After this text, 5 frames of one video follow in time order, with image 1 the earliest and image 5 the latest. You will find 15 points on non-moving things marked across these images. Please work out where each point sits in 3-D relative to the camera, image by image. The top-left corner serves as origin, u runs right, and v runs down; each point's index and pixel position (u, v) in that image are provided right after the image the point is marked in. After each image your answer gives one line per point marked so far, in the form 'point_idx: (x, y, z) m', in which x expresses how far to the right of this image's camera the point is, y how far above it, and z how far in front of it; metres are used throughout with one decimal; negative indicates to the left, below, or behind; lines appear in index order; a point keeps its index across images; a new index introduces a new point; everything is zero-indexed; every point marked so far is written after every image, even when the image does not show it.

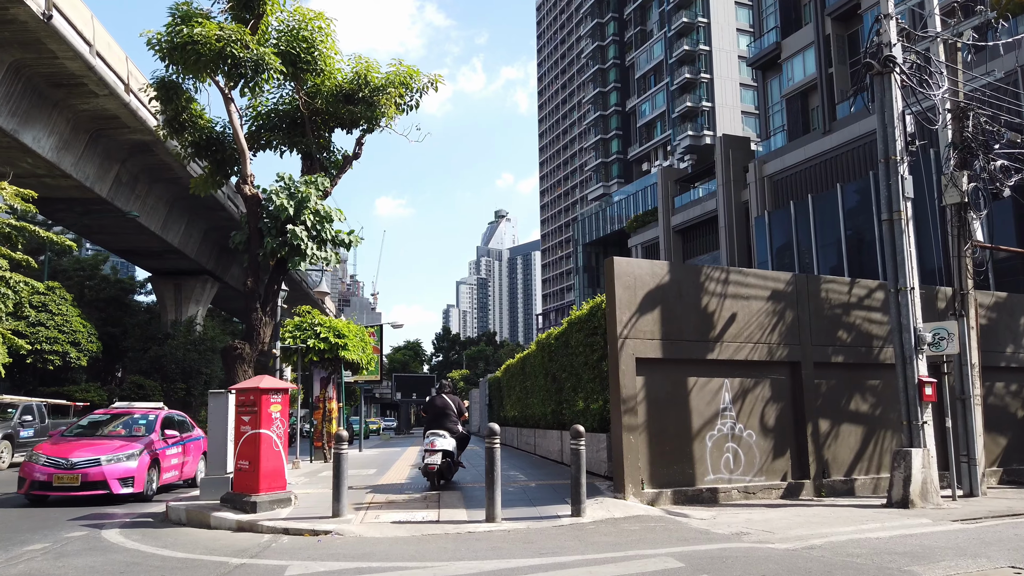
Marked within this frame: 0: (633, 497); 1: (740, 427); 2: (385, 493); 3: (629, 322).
0: (+1.5, -2.6, +9.8) m
1: (+3.1, -1.9, +10.9) m
2: (-1.8, -2.9, +11.1) m
3: (+1.5, -0.4, +10.3) m
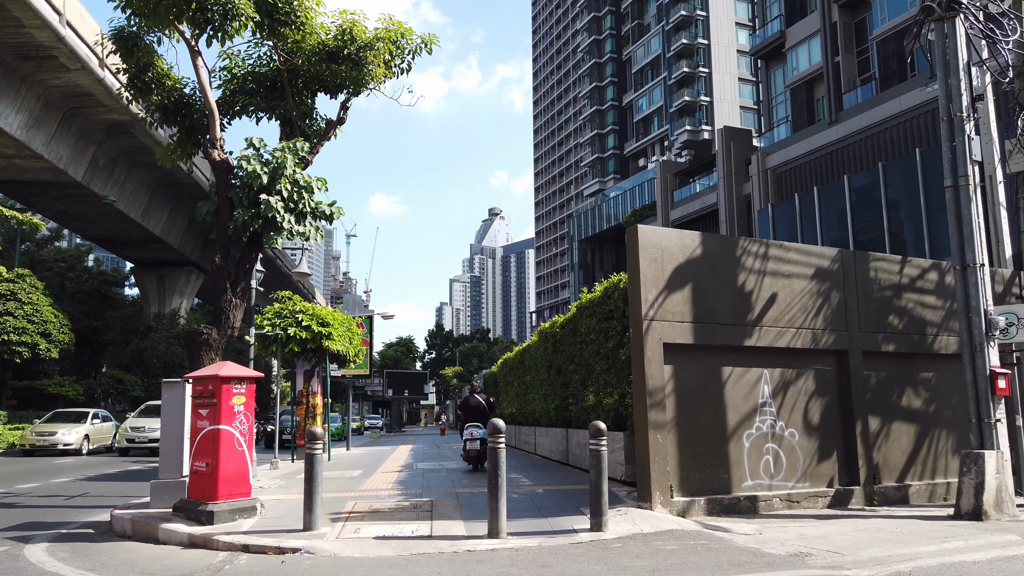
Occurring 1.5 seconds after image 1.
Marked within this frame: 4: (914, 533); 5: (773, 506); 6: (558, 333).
0: (+1.6, -2.3, +8.3) m
1: (+3.2, -1.6, +9.4) m
2: (-1.7, -2.6, +9.6) m
3: (+1.6, -0.1, +8.7) m
4: (+3.9, -2.4, +7.7) m
5: (+3.0, -2.5, +9.0) m
6: (+0.9, -0.9, +14.7) m
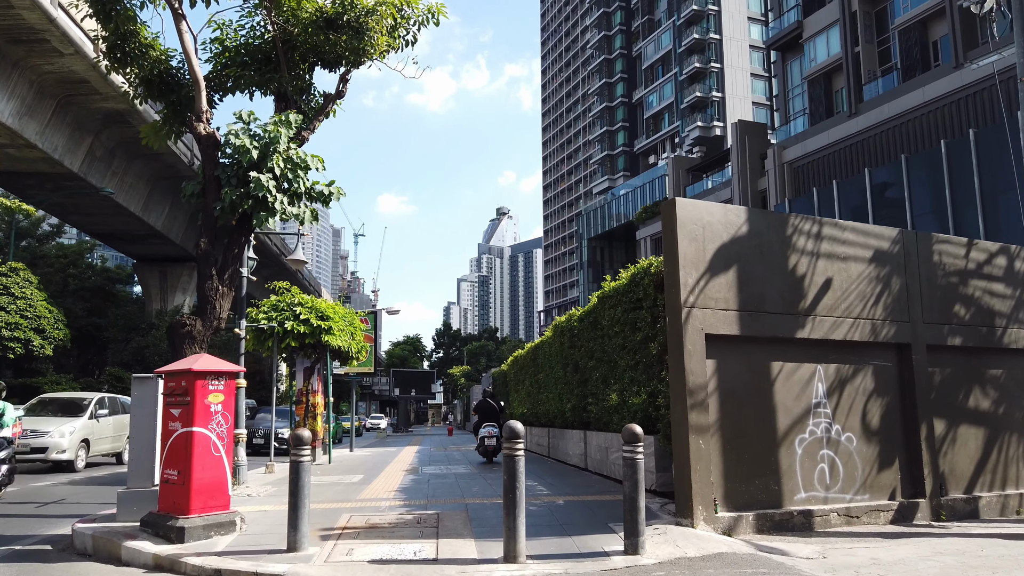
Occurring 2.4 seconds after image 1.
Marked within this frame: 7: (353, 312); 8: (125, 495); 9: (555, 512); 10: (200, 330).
0: (+1.7, -2.1, +7.2) m
1: (+3.4, -1.5, +8.2) m
2: (-1.5, -2.4, +8.4) m
3: (+1.8, 0.0, +7.6) m
4: (+4.0, -2.2, +6.5) m
5: (+3.2, -2.3, +7.9) m
6: (+1.1, -0.7, +13.5) m
7: (-3.8, -0.6, +18.7) m
8: (-3.8, -2.0, +7.9) m
9: (+0.5, -2.3, +8.3) m
10: (-4.2, -0.6, +10.6) m
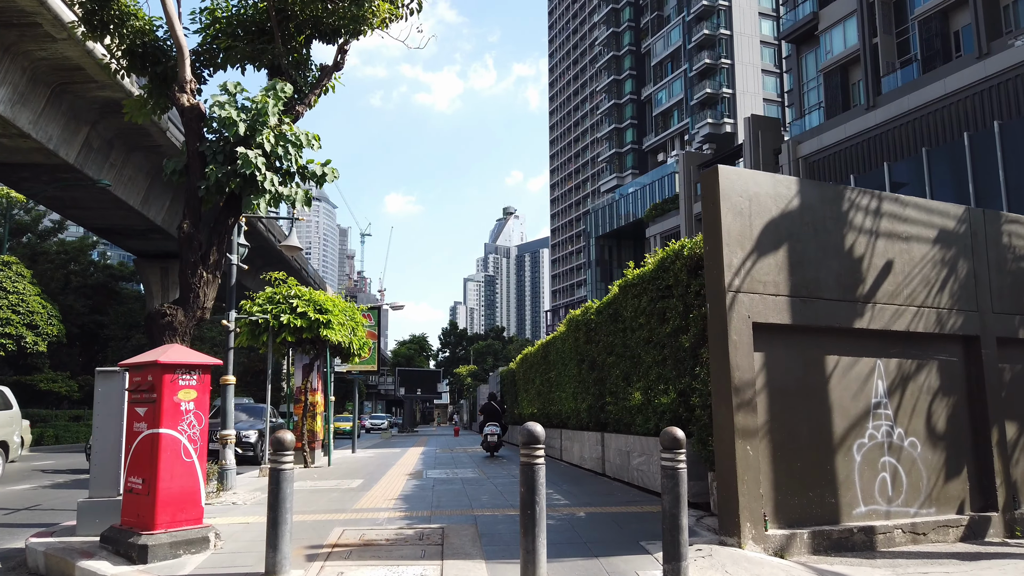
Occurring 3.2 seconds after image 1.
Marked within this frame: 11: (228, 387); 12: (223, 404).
0: (+1.9, -2.0, +6.1) m
1: (+3.5, -1.3, +7.2) m
2: (-1.4, -2.2, +7.4) m
3: (+1.9, +0.2, +6.6) m
4: (+4.2, -2.1, +5.4) m
5: (+3.3, -2.2, +6.8) m
6: (+1.3, -0.5, +12.5) m
7: (-3.5, -0.4, +17.7) m
8: (-3.7, -1.9, +6.9) m
9: (+0.6, -2.2, +7.3) m
10: (-4.0, -0.4, +9.6) m
11: (-4.0, -1.4, +11.3) m
12: (-4.1, -1.6, +11.2) m
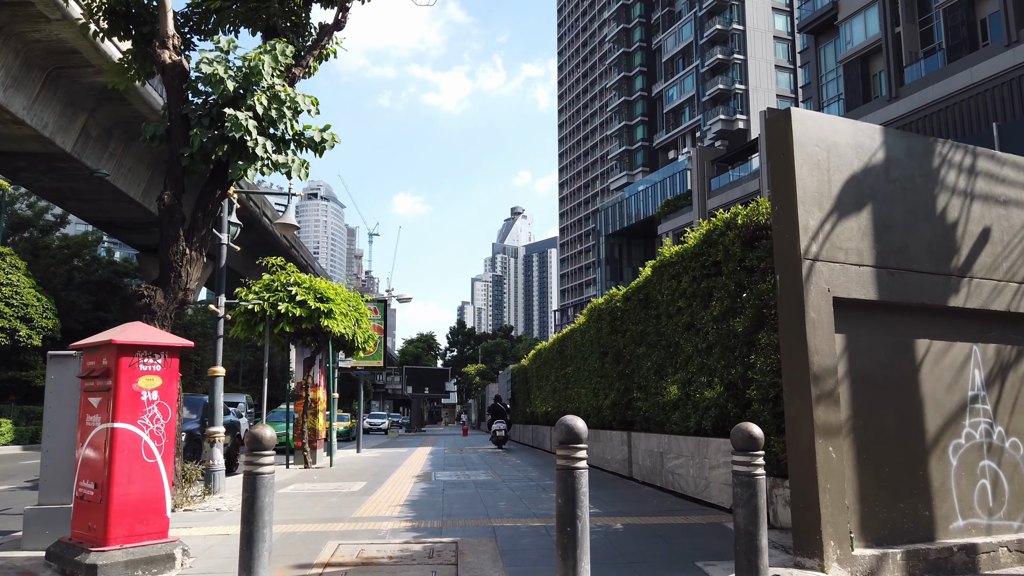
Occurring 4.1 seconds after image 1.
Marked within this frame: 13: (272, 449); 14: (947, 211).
0: (+2.1, -1.8, +5.0) m
1: (+3.7, -1.1, +6.0) m
2: (-1.2, -2.0, +6.3) m
3: (+2.1, +0.4, +5.4) m
4: (+4.4, -1.8, +4.3) m
5: (+3.5, -2.0, +5.7) m
6: (+1.5, -0.3, +11.4) m
7: (-3.2, -0.2, +16.6) m
8: (-3.5, -1.6, +5.8) m
9: (+0.8, -2.0, +6.2) m
10: (-3.8, -0.2, +8.5) m
11: (-3.8, -1.2, +10.2) m
12: (-3.8, -1.4, +10.1) m
13: (-1.4, -1.0, +4.7) m
14: (+3.3, +0.6, +6.0) m
